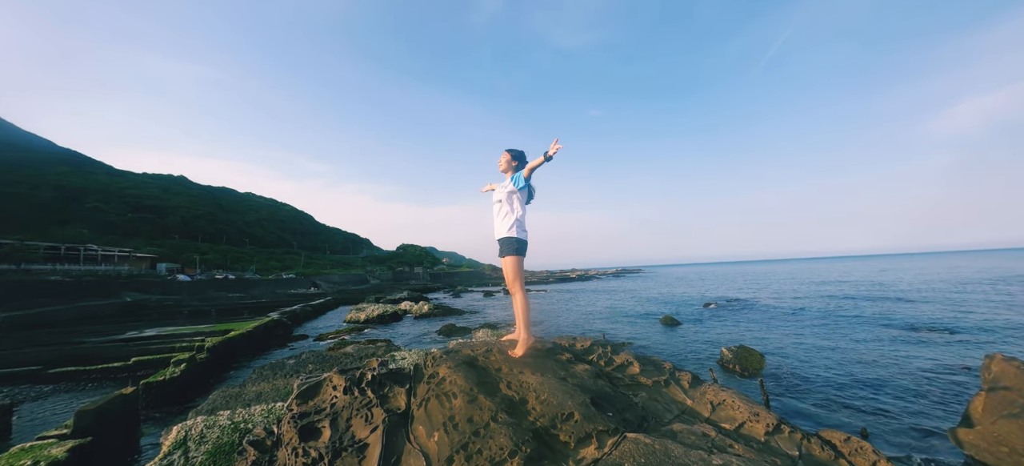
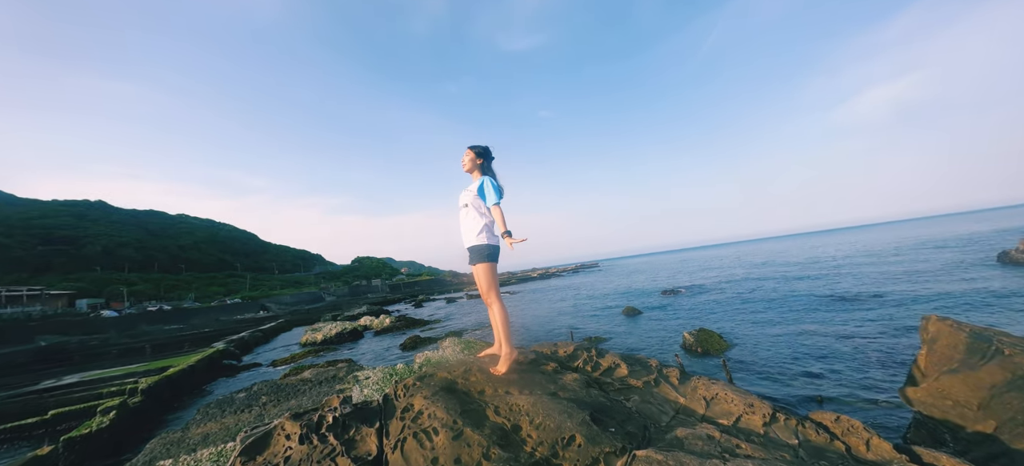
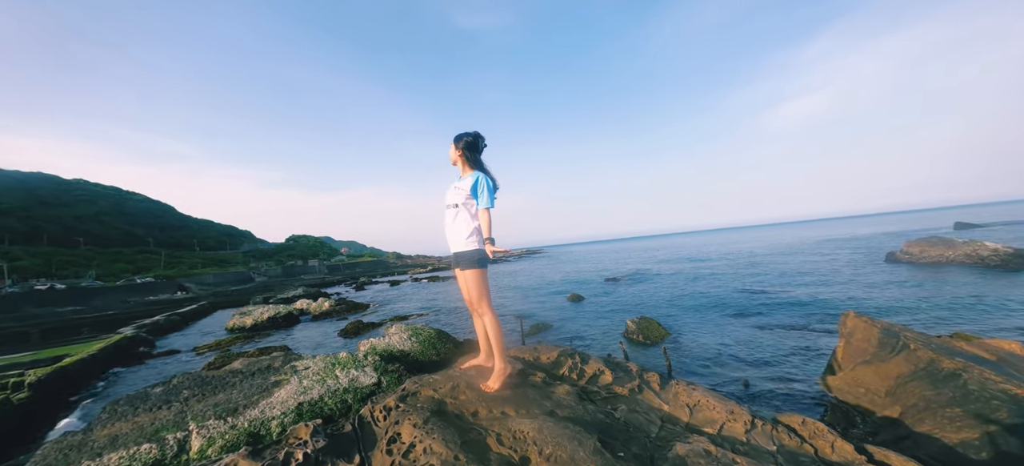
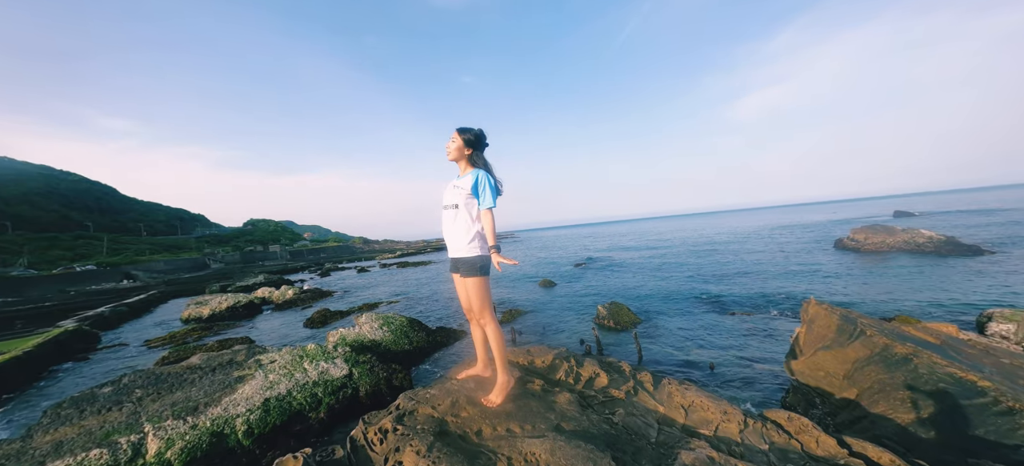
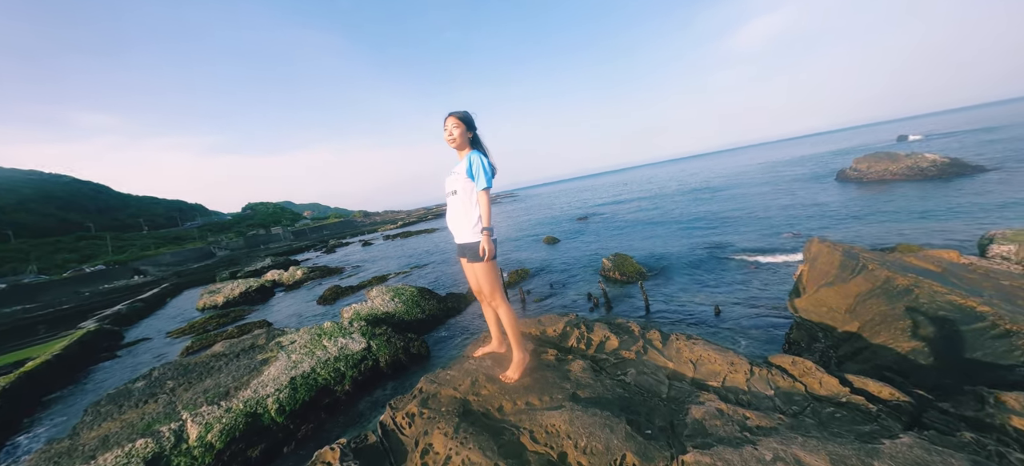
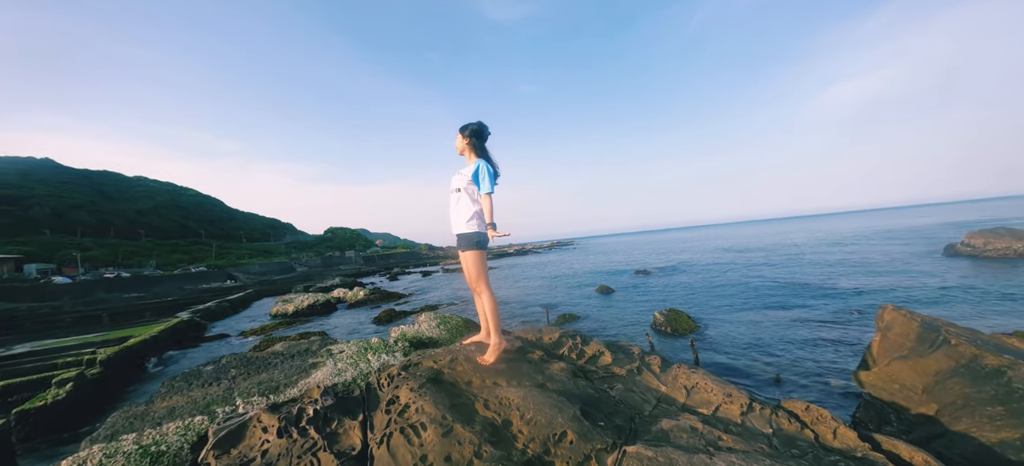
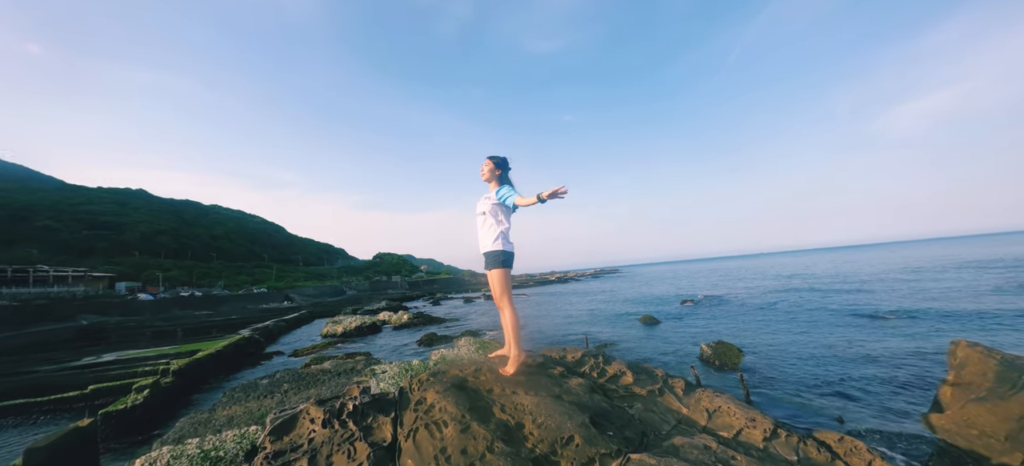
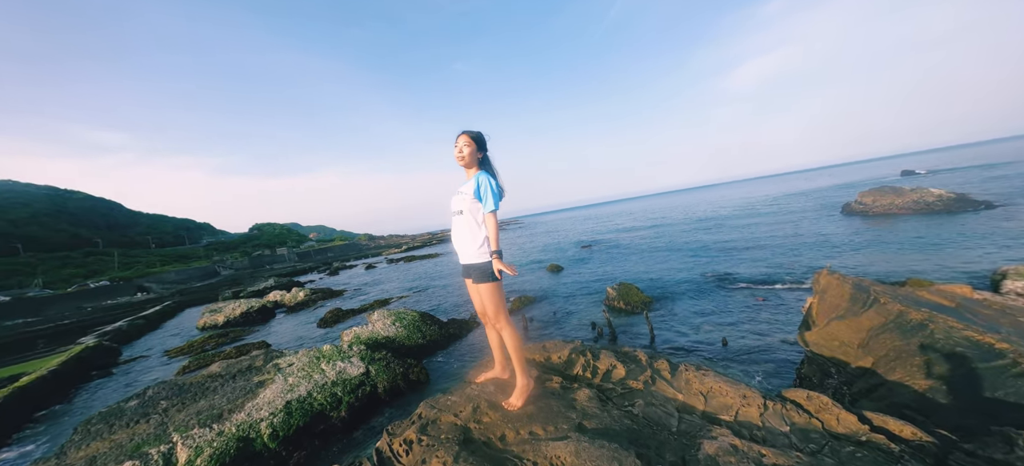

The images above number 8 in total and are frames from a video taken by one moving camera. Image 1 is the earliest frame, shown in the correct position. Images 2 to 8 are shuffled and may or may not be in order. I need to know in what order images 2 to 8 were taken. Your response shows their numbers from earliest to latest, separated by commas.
7, 2, 6, 3, 4, 8, 5
